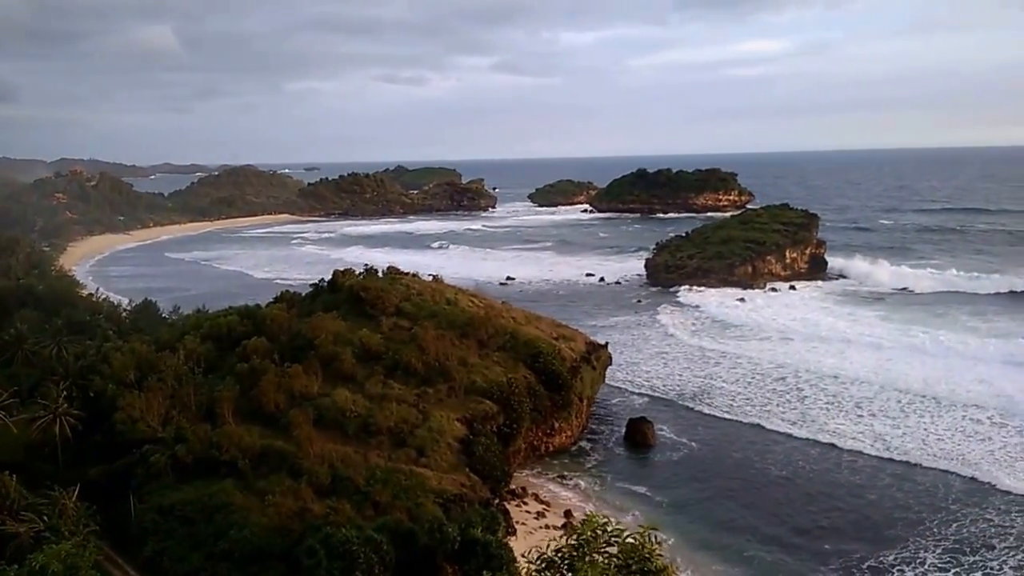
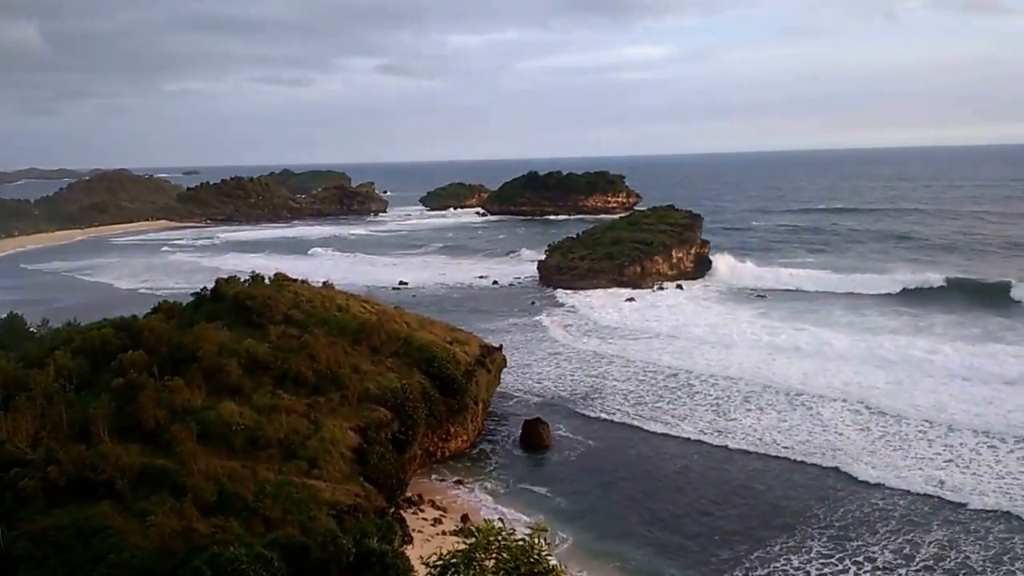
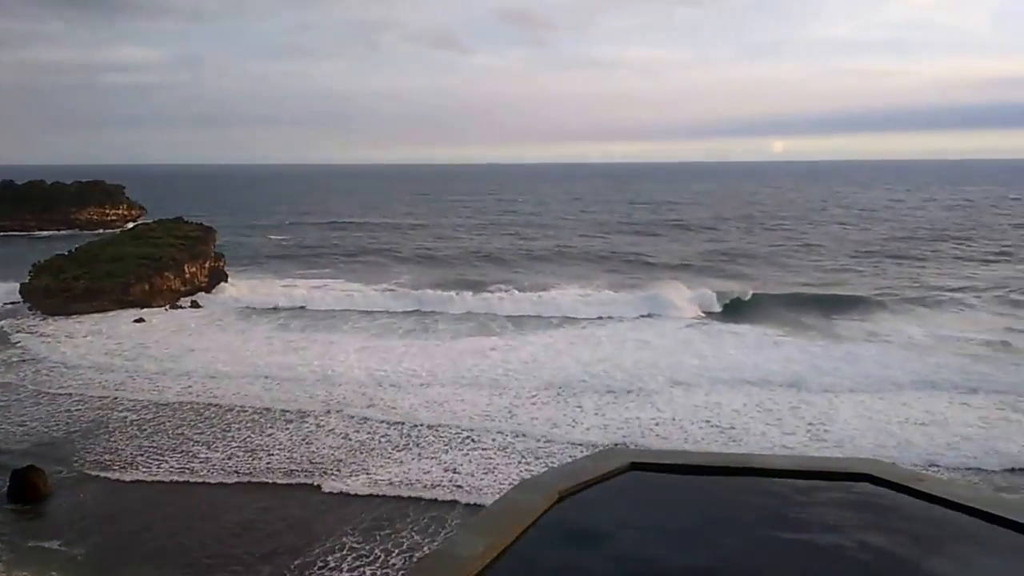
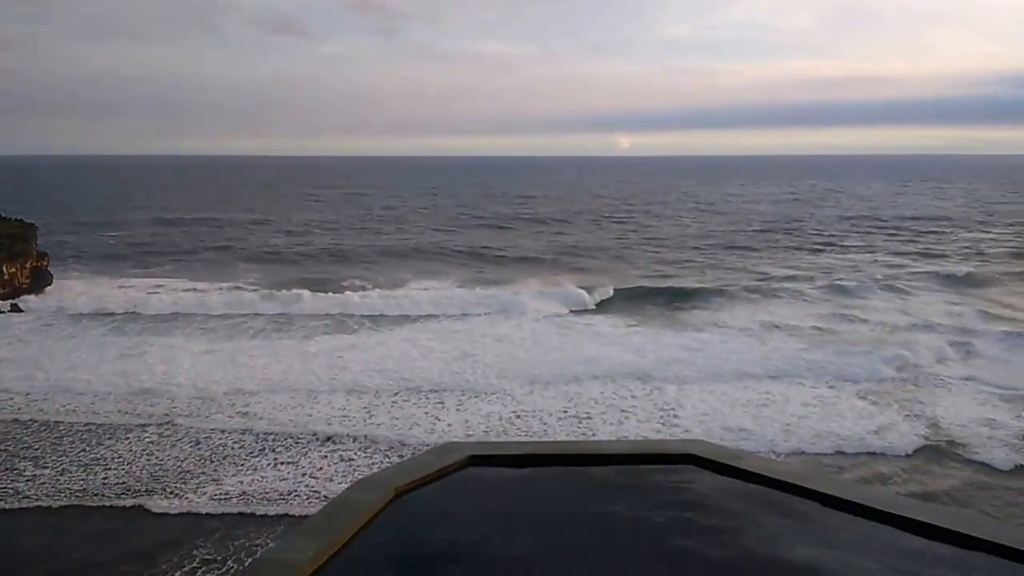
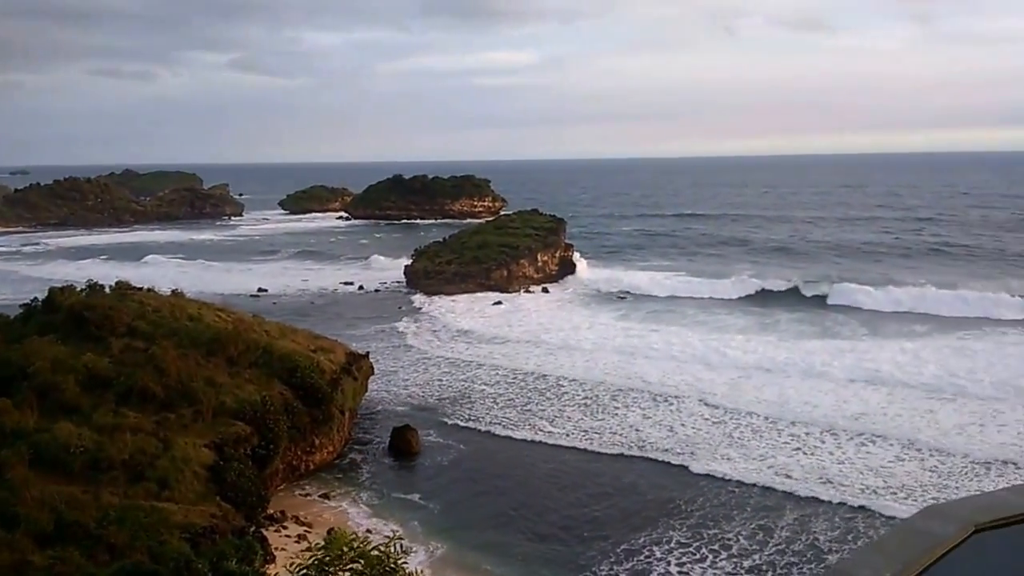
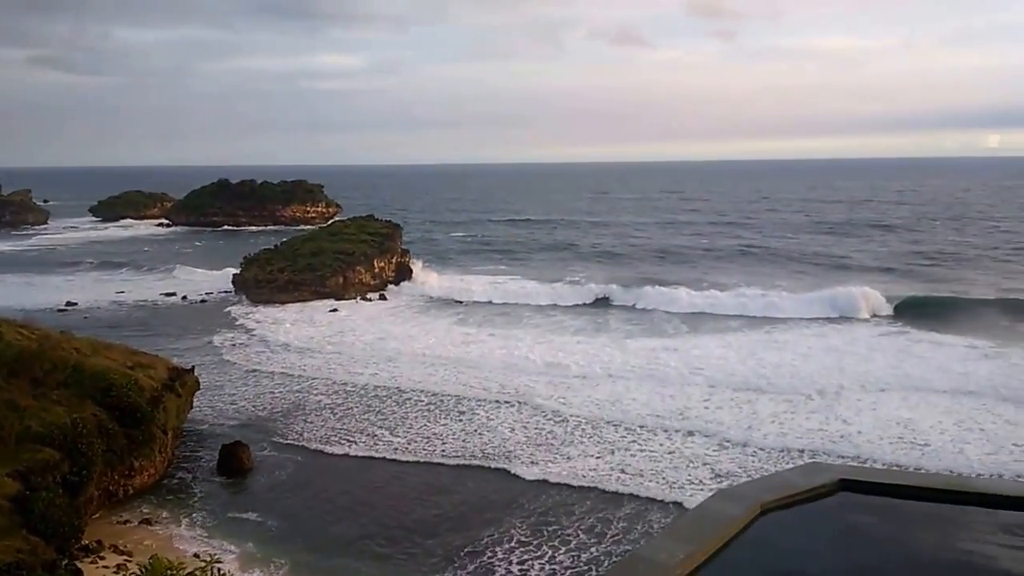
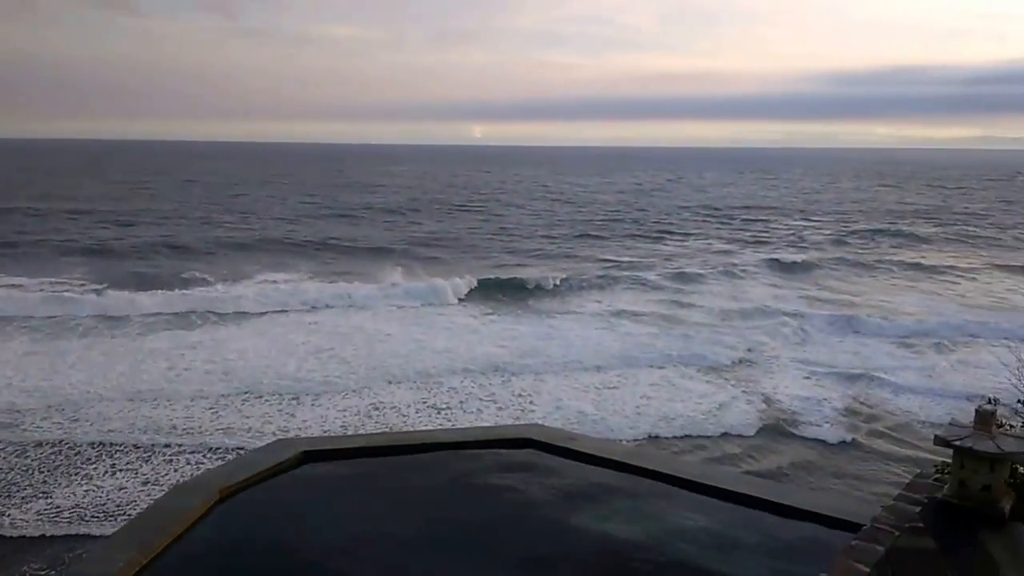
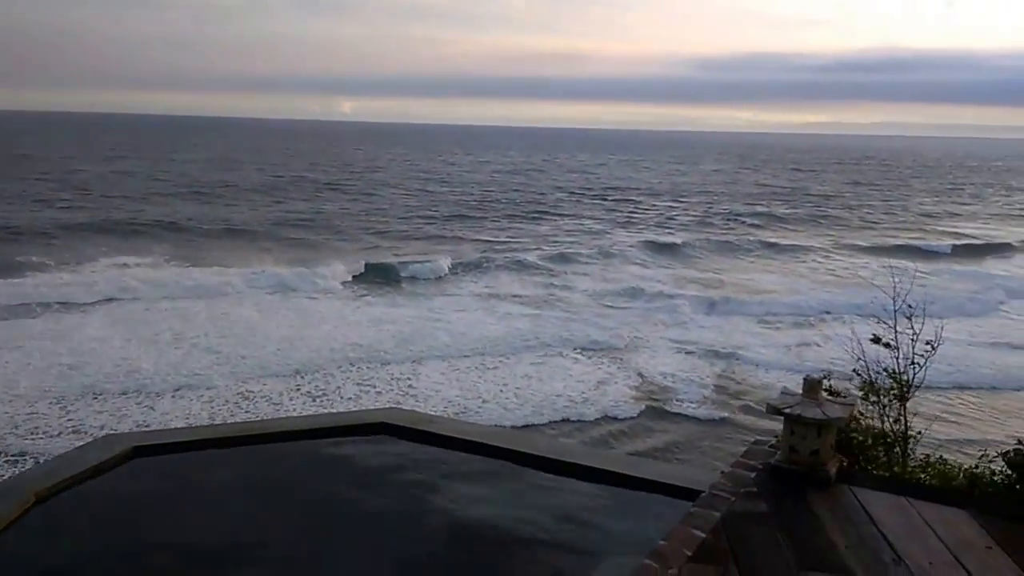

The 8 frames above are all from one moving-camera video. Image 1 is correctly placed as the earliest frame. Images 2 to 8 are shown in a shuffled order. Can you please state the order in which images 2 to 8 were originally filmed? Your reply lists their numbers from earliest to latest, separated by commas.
2, 5, 6, 3, 4, 7, 8
